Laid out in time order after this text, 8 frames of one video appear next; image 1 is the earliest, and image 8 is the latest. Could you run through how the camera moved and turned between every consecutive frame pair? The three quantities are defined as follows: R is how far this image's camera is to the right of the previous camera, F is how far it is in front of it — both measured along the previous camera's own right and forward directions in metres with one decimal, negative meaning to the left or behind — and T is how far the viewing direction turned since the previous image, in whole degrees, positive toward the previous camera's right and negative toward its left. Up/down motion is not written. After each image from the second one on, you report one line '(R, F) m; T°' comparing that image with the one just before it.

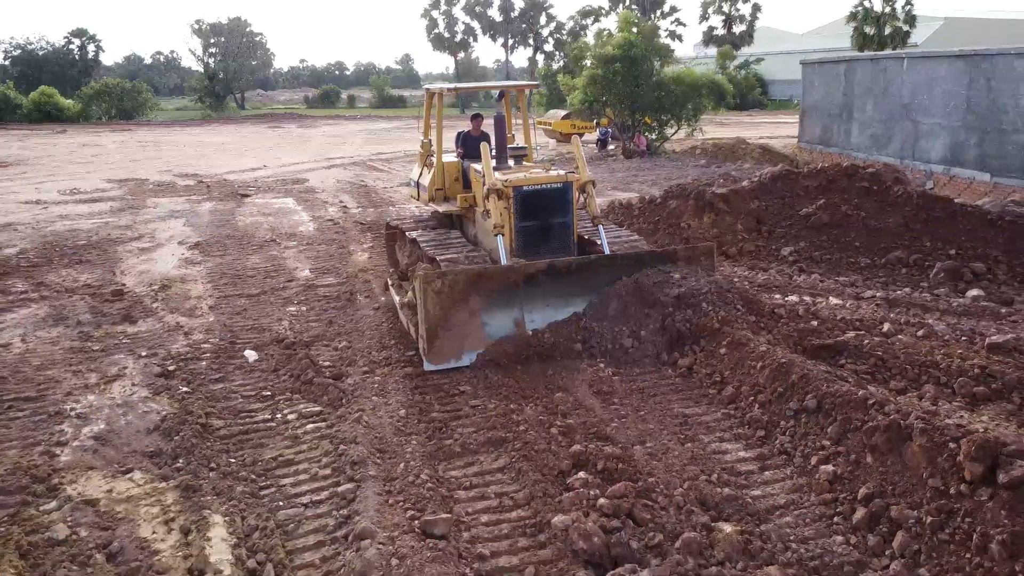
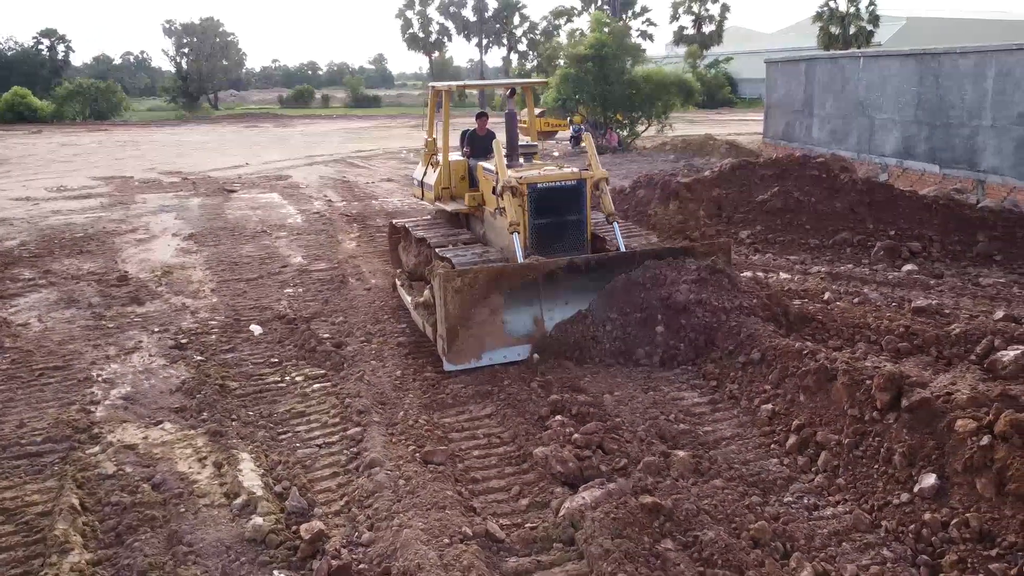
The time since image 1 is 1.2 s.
(-0.1, -0.7) m; +2°
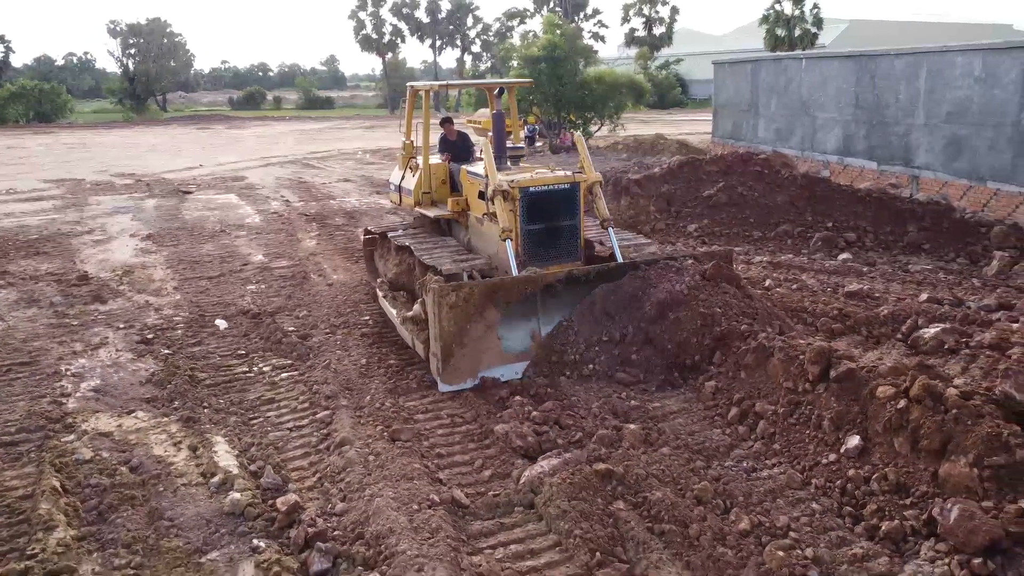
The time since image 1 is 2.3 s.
(0.0, -0.3) m; +3°
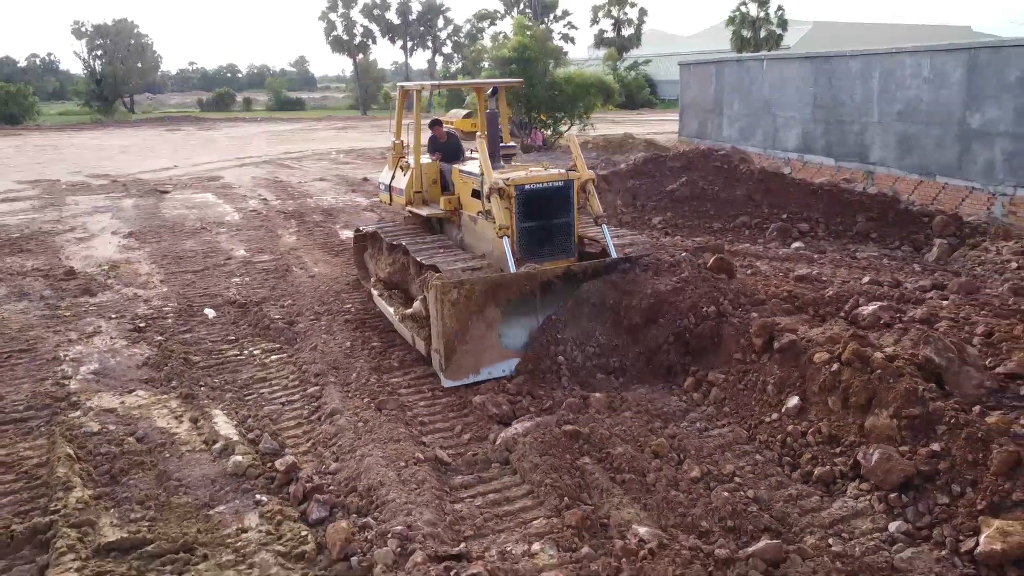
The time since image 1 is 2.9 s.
(0.0, -0.5) m; +2°
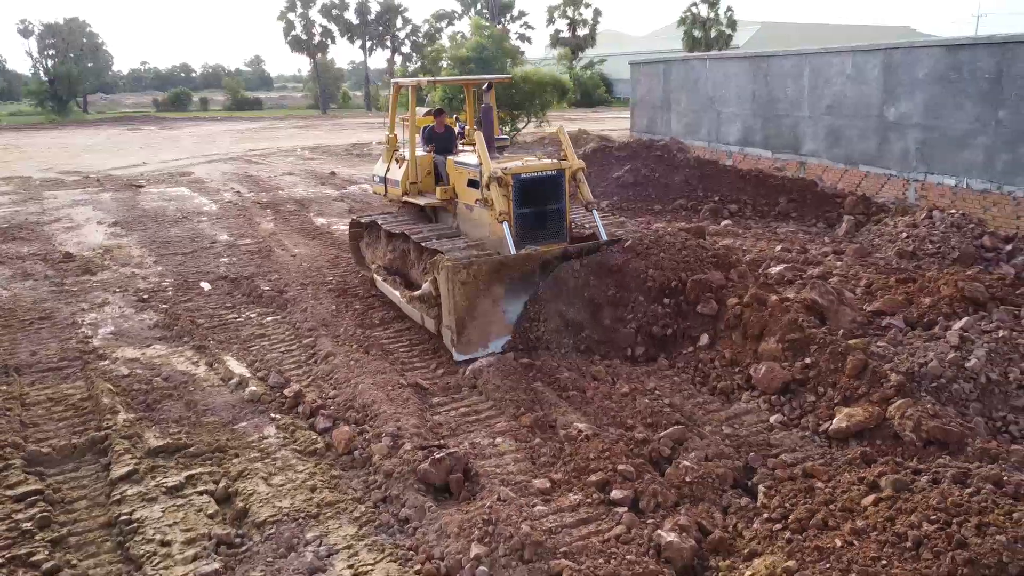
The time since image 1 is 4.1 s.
(0.0, -1.2) m; +3°
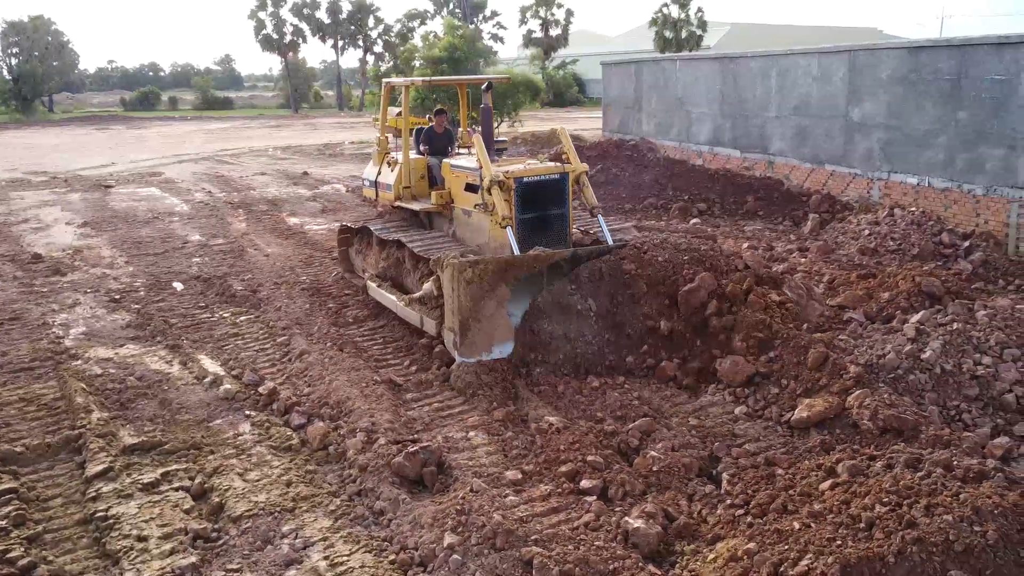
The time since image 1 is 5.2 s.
(0.0, -0.1) m; +2°
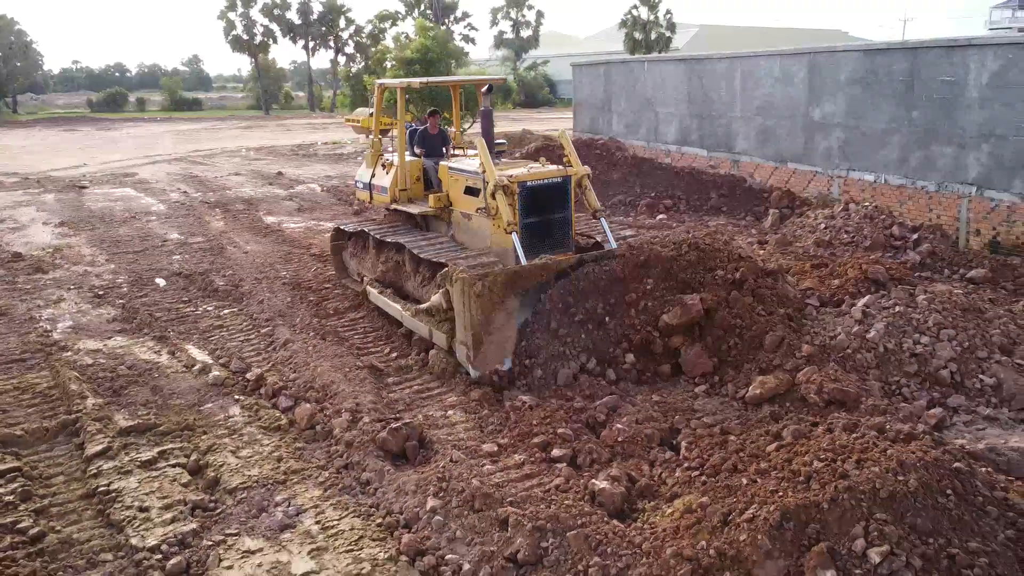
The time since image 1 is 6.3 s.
(0.0, -0.4) m; +2°
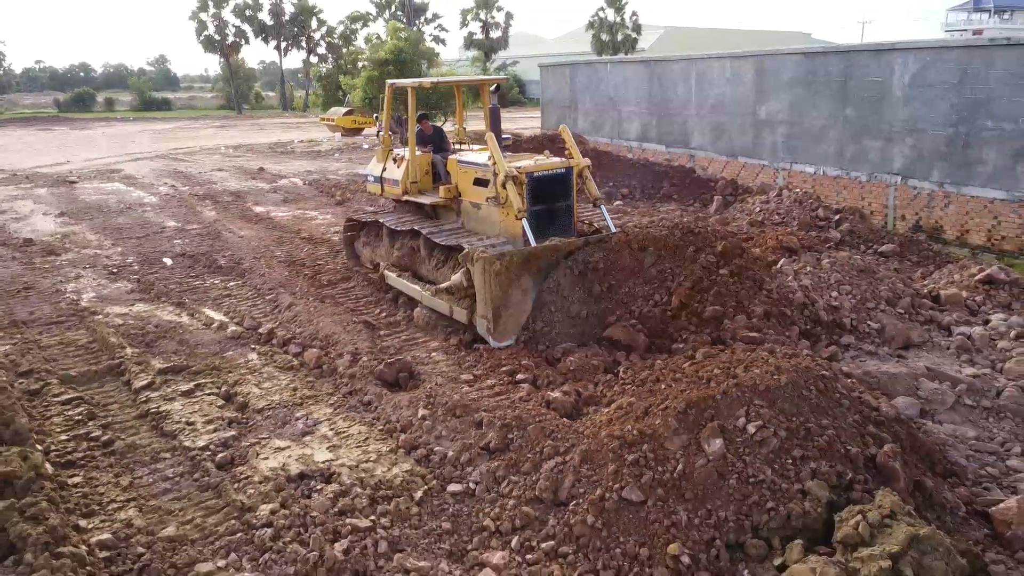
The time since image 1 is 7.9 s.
(0.0, -1.2) m; +2°
